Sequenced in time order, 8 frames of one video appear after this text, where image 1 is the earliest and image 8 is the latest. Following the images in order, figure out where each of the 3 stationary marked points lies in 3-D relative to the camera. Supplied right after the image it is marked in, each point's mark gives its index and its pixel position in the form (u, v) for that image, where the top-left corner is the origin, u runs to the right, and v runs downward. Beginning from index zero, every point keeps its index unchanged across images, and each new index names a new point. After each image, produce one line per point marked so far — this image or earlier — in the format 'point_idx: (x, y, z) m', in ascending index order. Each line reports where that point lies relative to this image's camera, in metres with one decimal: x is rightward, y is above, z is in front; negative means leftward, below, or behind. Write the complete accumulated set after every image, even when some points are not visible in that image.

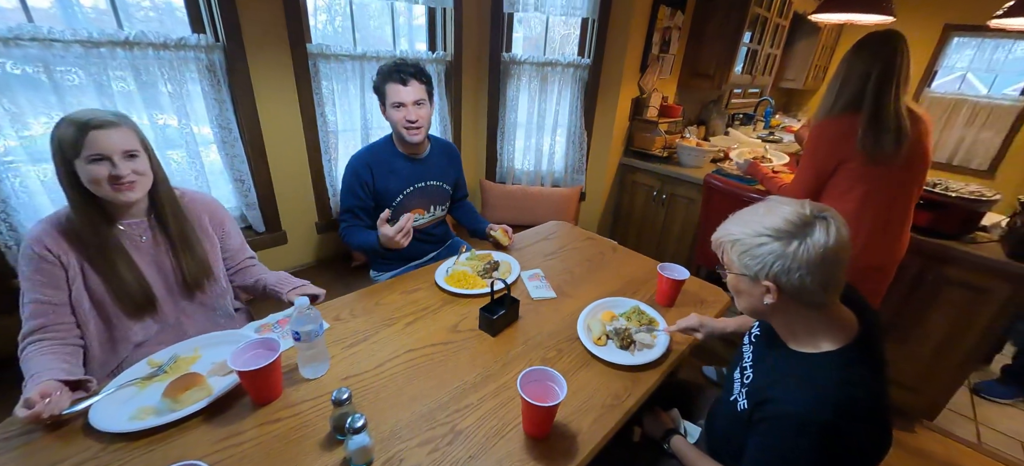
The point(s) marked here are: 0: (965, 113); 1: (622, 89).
0: (+4.6, +1.2, +4.1) m
1: (+0.6, +0.8, +2.2) m
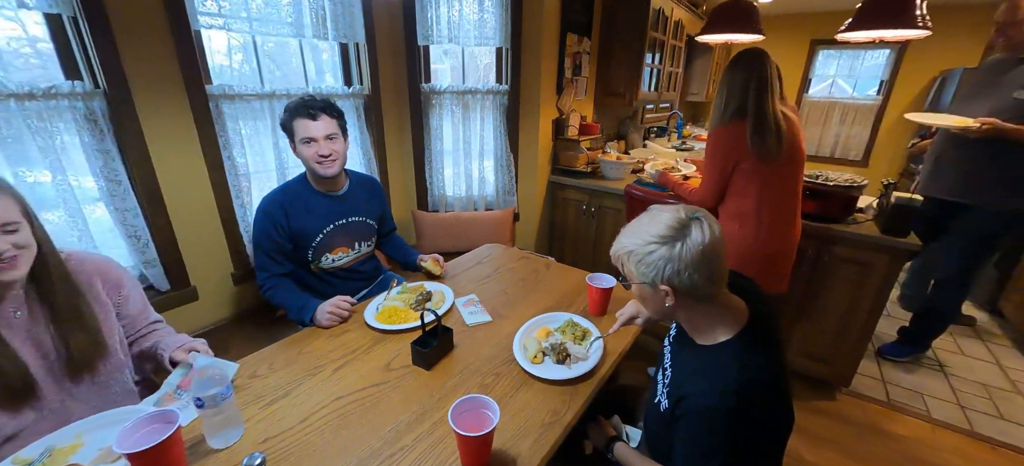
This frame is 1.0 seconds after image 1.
0: (+3.9, +1.4, +4.7) m
1: (+0.2, +0.7, +2.3) m
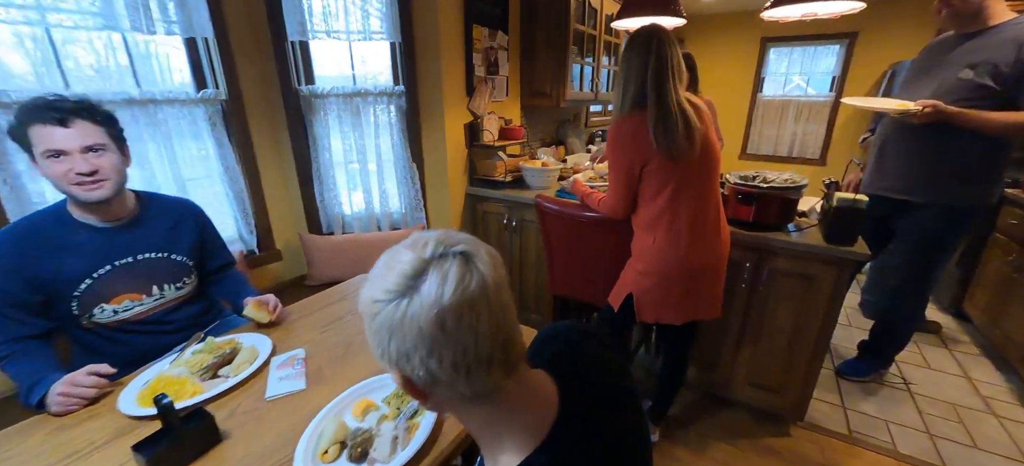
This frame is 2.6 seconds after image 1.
0: (+3.2, +1.4, +4.6) m
1: (-0.3, +0.6, +2.0) m
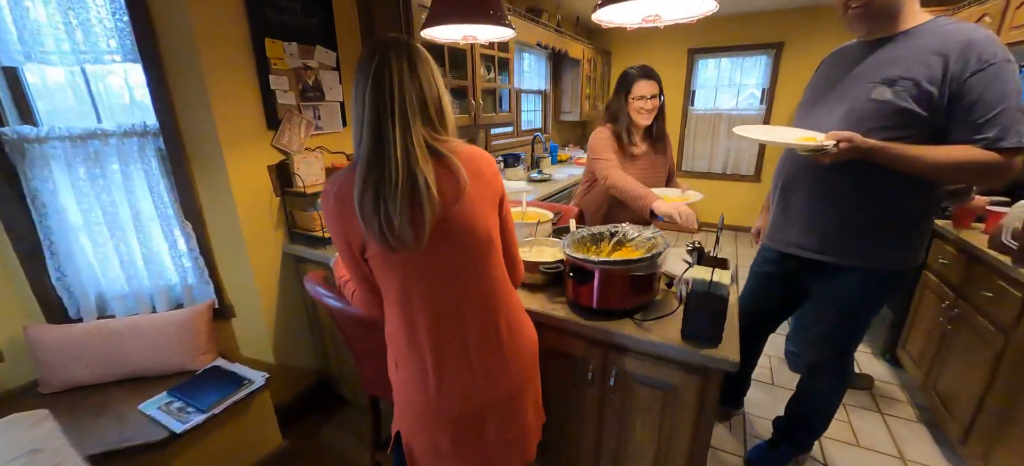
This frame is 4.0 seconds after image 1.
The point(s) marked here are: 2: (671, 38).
0: (+2.3, +1.2, +4.3) m
1: (-1.1, +0.3, +1.5) m
2: (+1.7, +2.1, +4.3) m
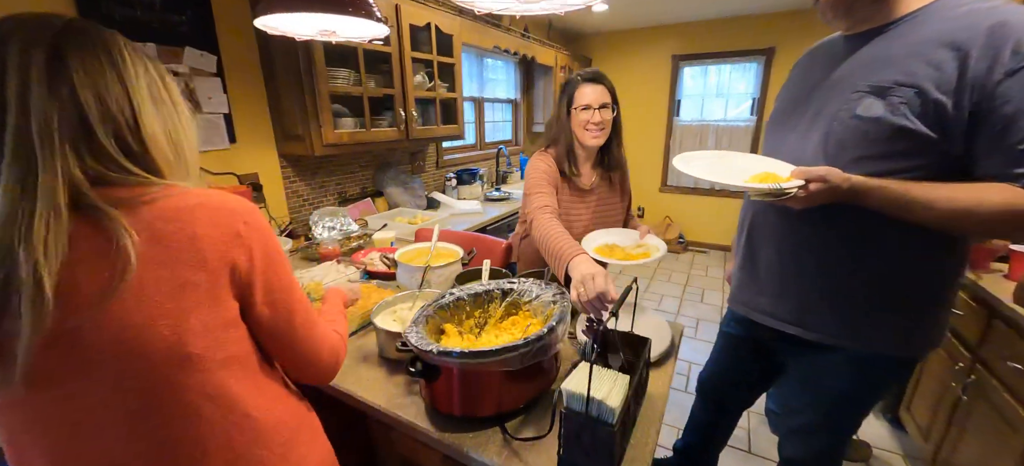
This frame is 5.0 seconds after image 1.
0: (+2.0, +0.9, +3.9) m
1: (-1.4, +0.2, +1.2) m
2: (+1.4, +1.9, +4.0) m
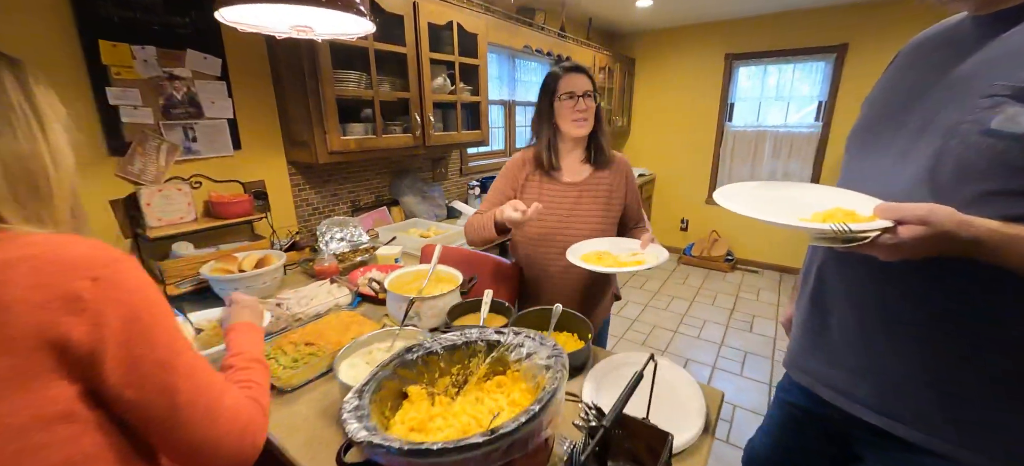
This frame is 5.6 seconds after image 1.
0: (+2.3, +0.8, +3.5) m
1: (-1.4, +0.1, +1.2) m
2: (+1.8, +1.7, +3.6) m
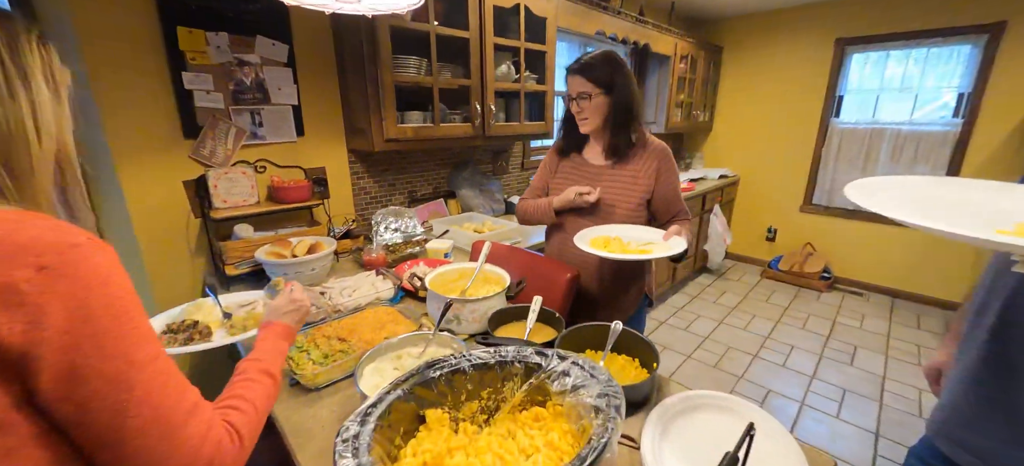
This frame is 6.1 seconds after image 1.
0: (+2.8, +0.7, +3.0) m
1: (-1.2, +0.2, +1.3) m
2: (+2.4, +1.6, +3.1) m
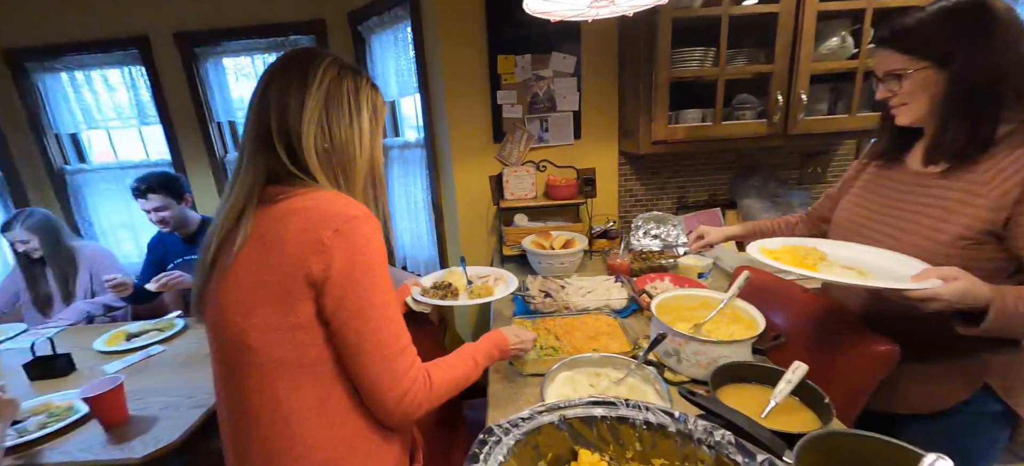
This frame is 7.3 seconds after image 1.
0: (+4.0, +0.1, +0.4) m
1: (-0.2, +0.3, +1.7) m
2: (+3.9, +1.1, +0.8) m
